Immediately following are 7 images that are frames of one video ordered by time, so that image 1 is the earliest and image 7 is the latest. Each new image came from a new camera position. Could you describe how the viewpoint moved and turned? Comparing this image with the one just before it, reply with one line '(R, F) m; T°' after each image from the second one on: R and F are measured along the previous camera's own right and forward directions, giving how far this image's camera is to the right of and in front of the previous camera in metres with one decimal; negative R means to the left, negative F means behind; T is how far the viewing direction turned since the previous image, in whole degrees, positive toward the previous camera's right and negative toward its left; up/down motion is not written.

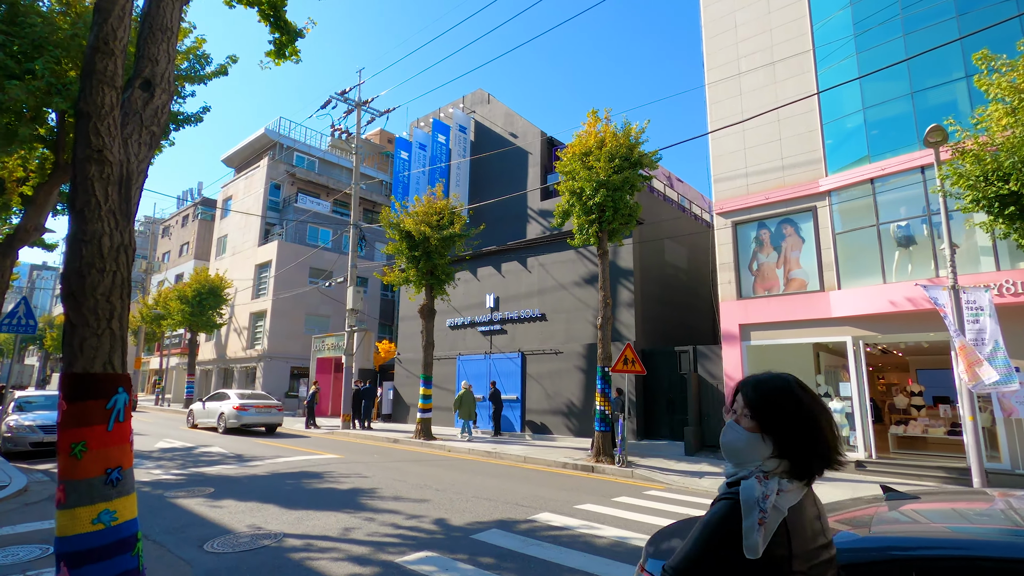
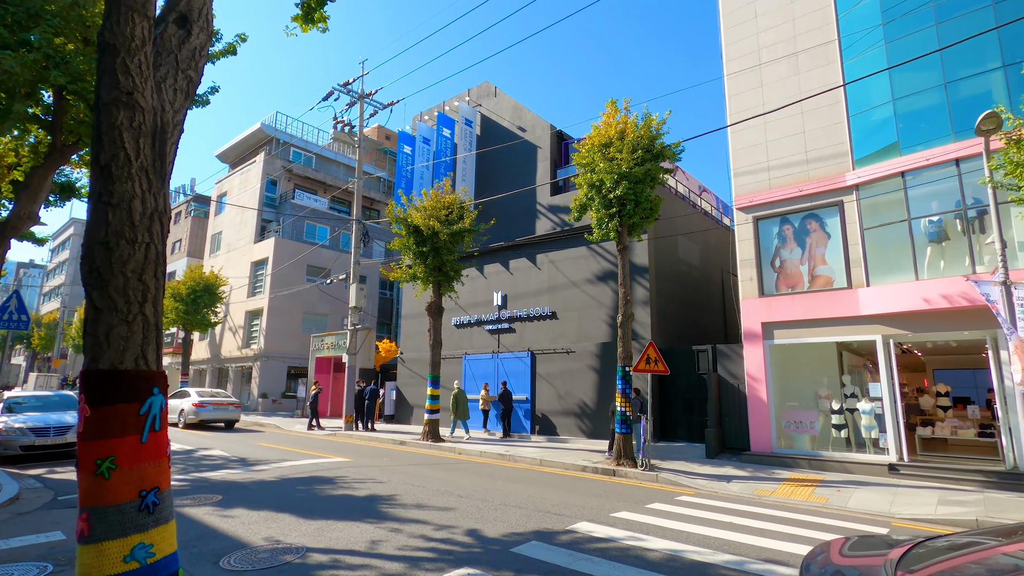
(-0.5, +0.5) m; +1°
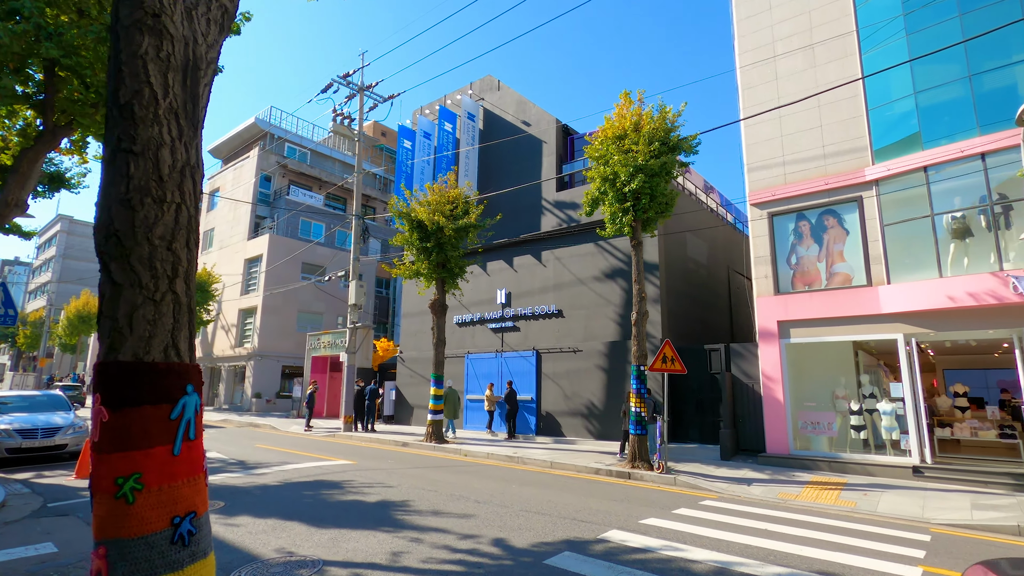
(-0.4, +0.4) m; +1°
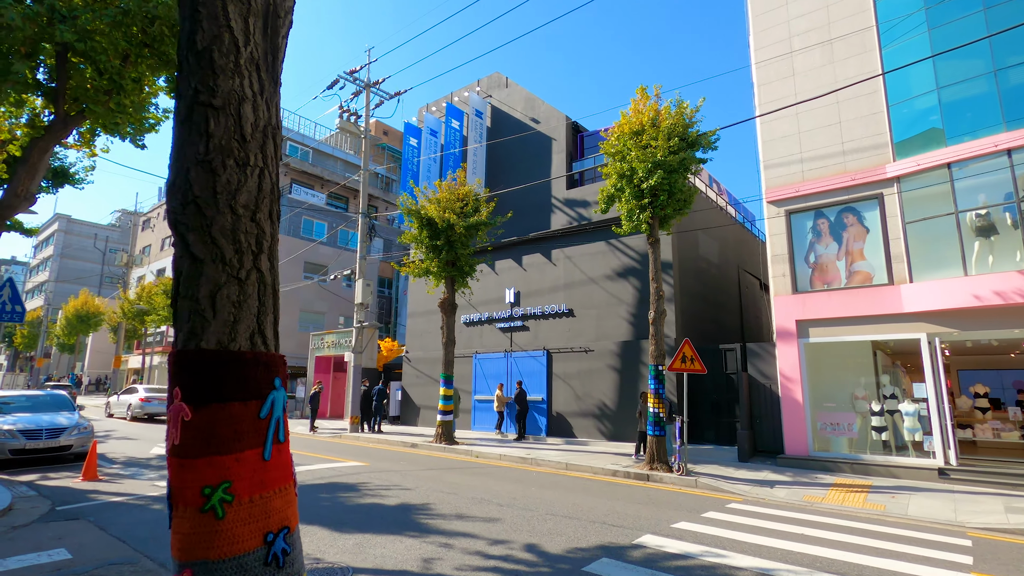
(-0.4, +0.2) m; 0°
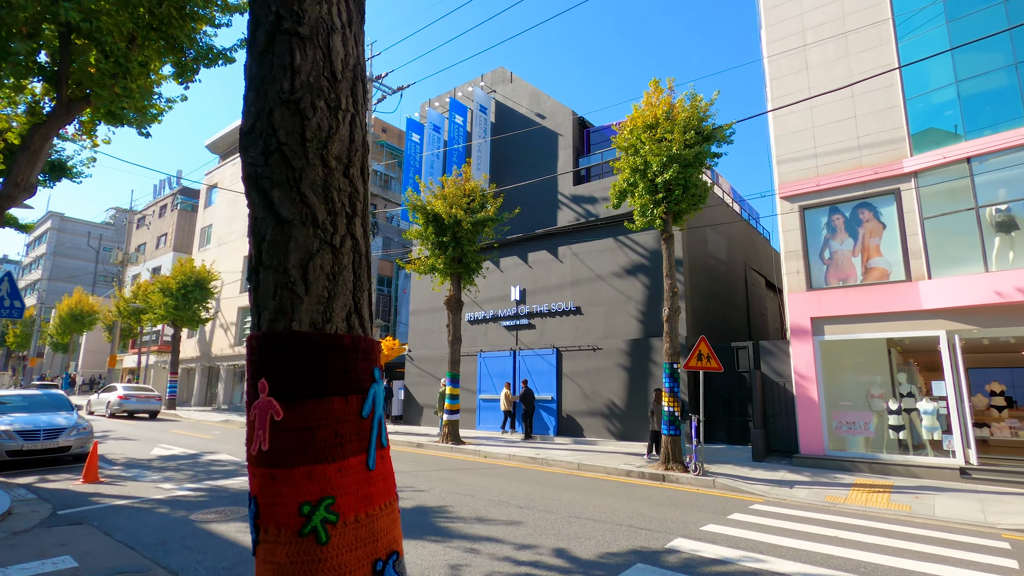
(-0.3, +0.3) m; 0°
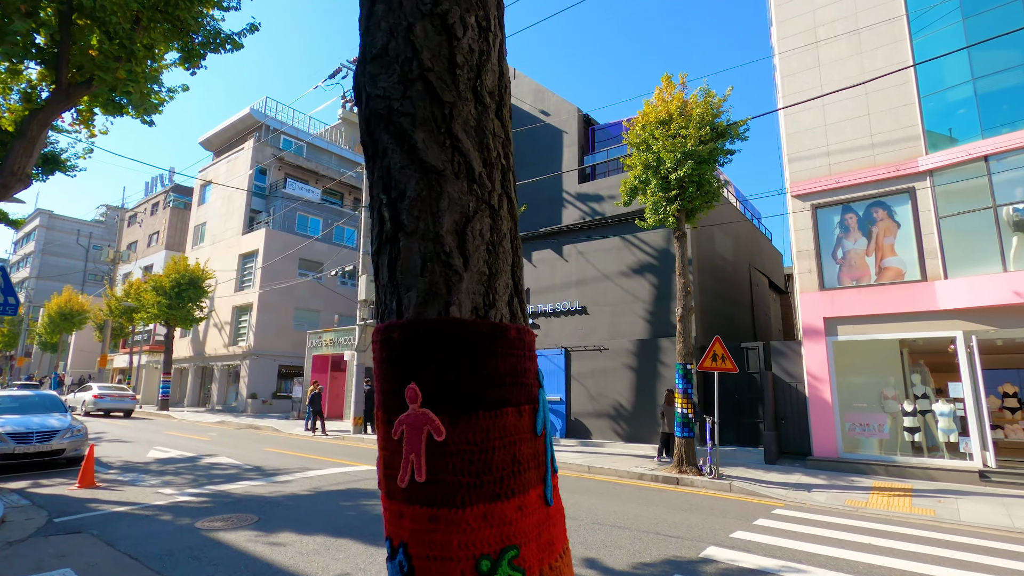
(-0.4, +0.3) m; +1°
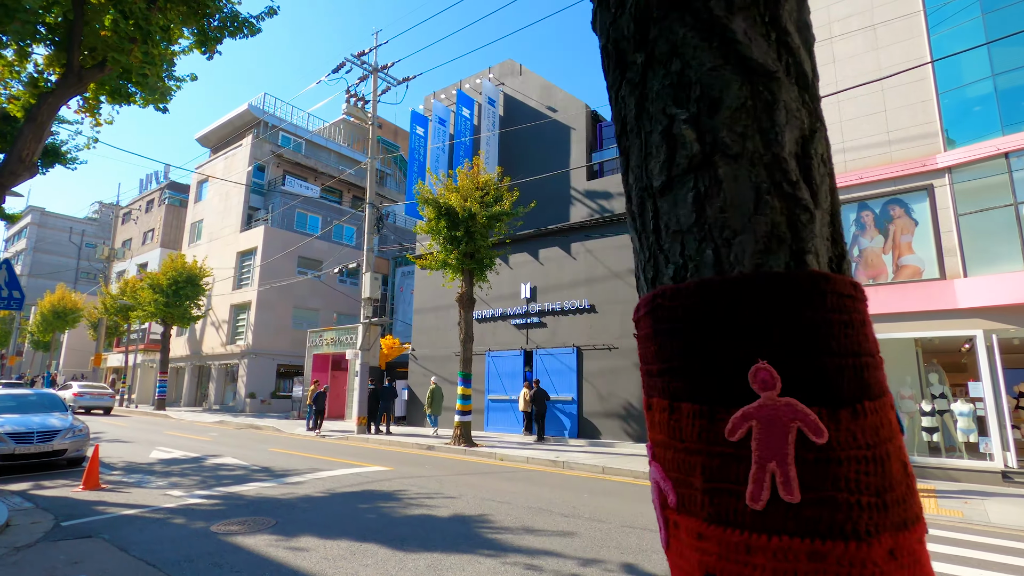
(-0.4, +0.2) m; +1°
